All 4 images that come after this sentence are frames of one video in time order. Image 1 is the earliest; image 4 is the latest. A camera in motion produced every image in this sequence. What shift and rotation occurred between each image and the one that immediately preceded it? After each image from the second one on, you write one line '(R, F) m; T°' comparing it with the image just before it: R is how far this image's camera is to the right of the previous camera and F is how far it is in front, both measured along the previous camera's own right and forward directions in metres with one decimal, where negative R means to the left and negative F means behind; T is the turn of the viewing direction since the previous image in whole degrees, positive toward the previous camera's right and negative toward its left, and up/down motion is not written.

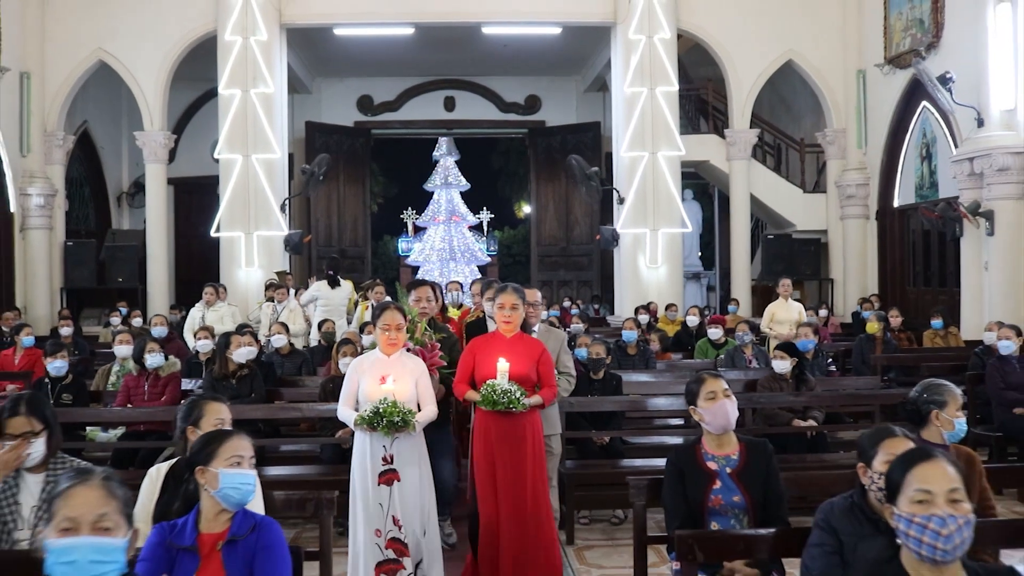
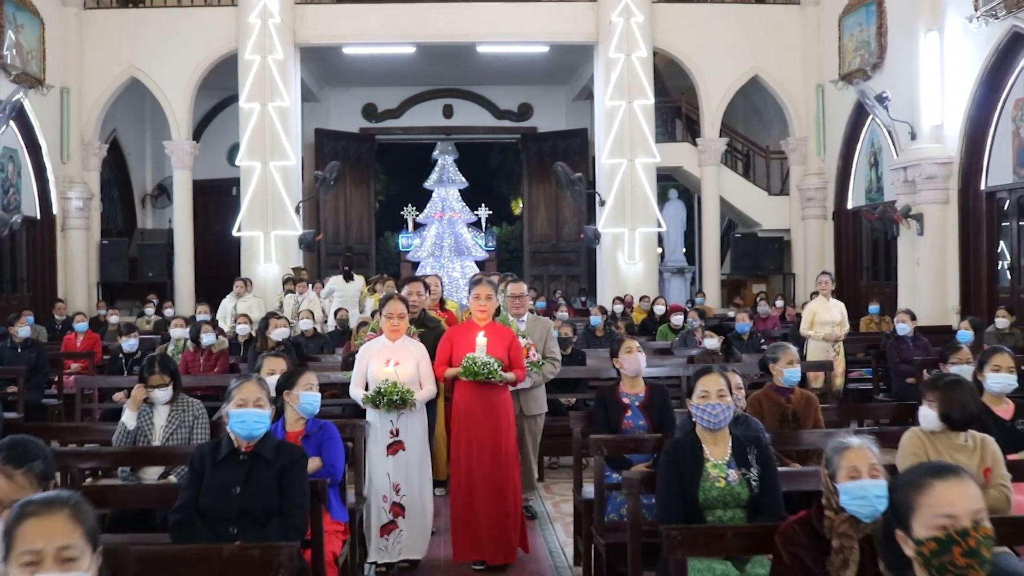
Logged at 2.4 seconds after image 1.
(+0.1, -1.6) m; 0°
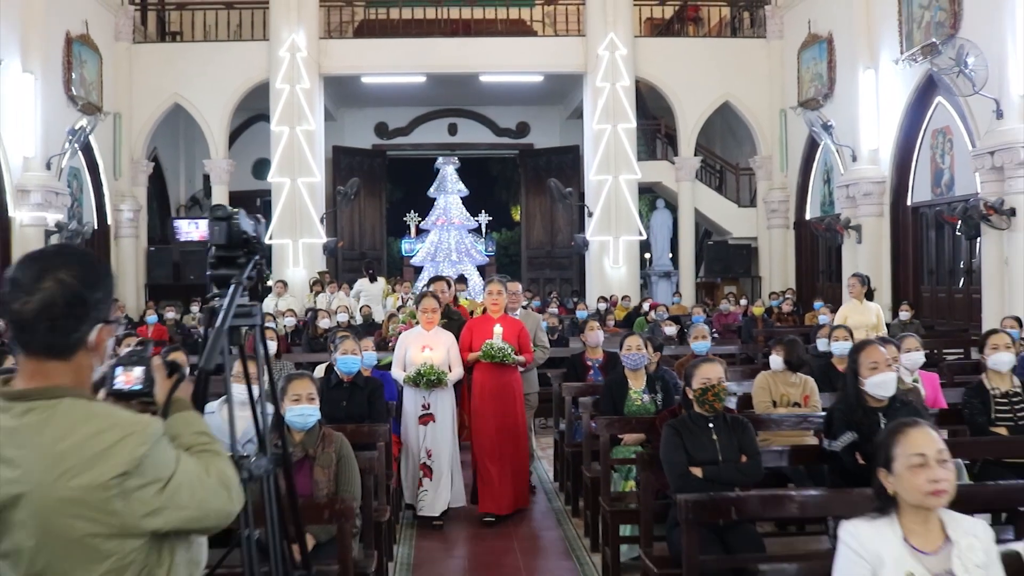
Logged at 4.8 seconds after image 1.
(0.0, -2.2) m; 0°
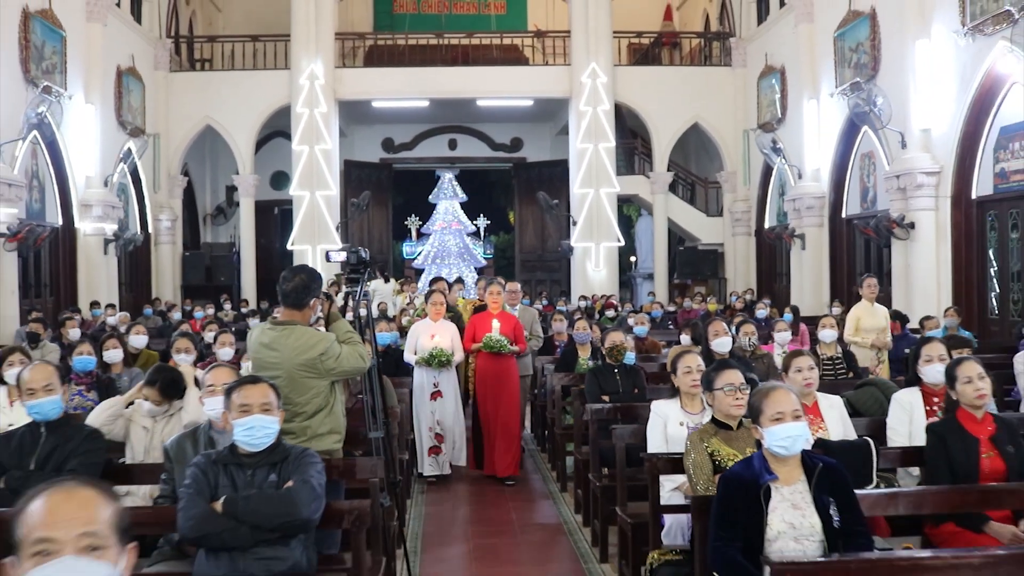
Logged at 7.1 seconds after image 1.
(+0.1, -2.4) m; 0°
